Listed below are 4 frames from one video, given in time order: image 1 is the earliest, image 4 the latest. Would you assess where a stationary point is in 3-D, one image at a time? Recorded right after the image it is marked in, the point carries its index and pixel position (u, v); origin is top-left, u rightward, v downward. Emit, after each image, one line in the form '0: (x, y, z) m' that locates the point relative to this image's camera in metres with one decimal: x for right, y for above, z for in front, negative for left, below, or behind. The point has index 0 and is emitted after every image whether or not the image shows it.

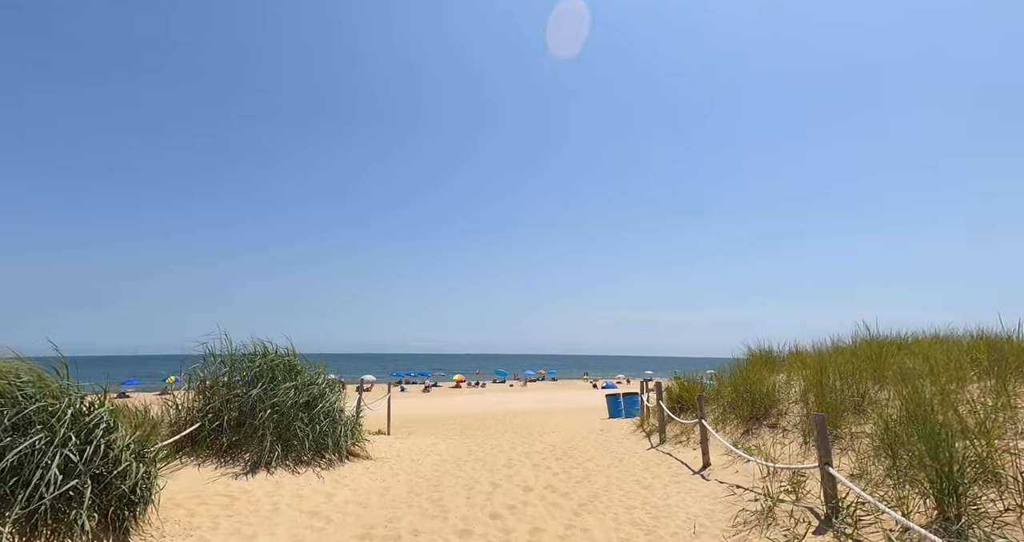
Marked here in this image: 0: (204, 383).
0: (-4.4, -1.6, +7.0) m
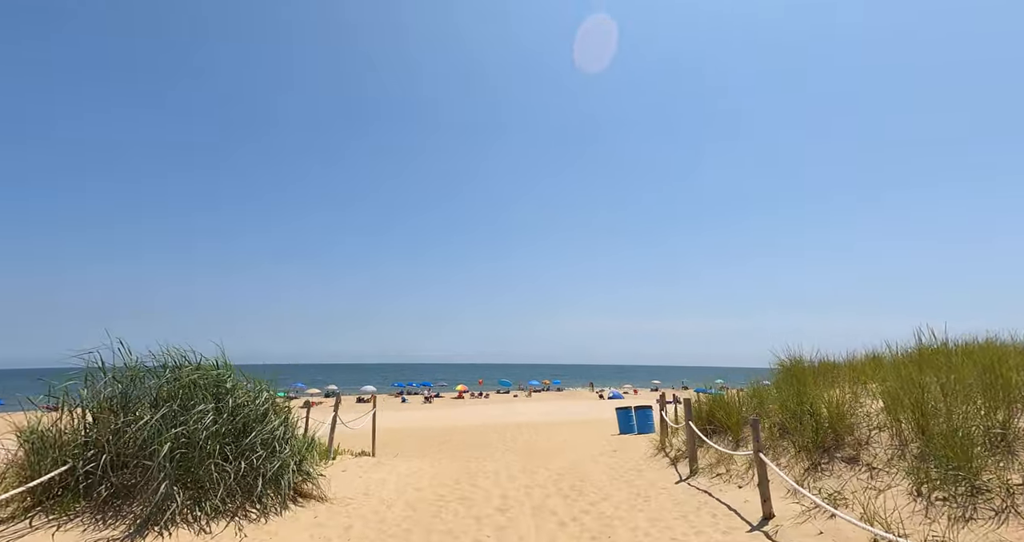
0: (-4.4, -1.4, +5.2) m
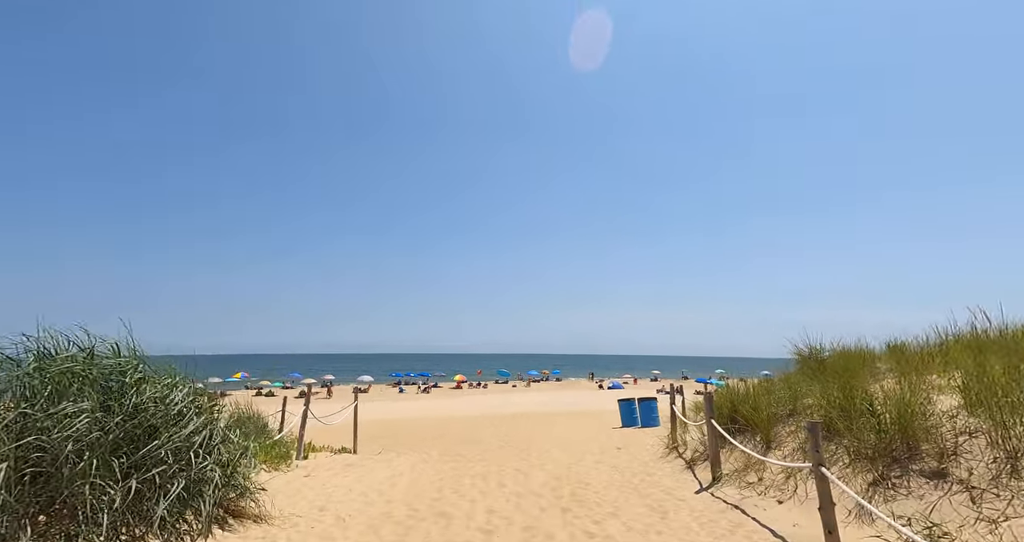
0: (-4.6, -1.0, +3.8) m
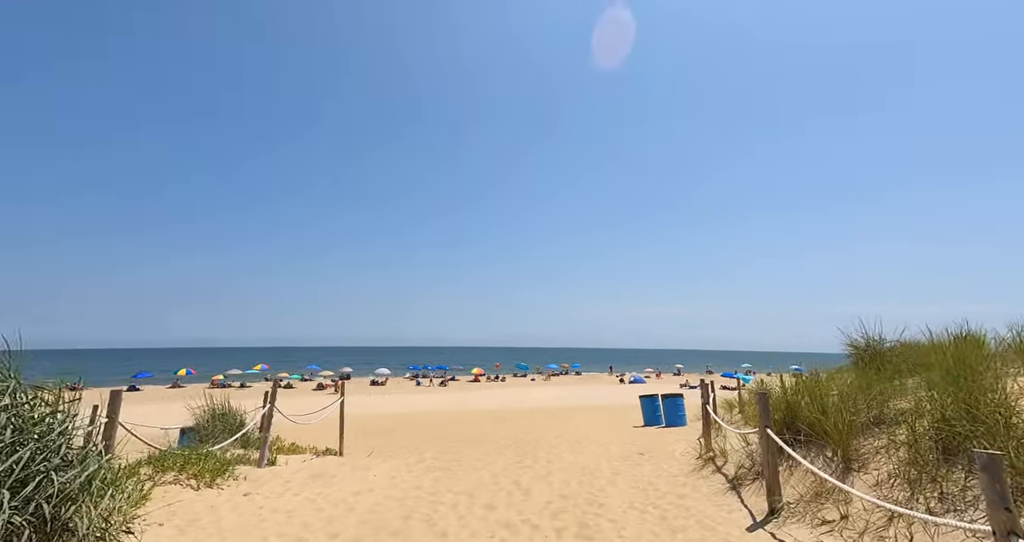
0: (-4.9, -0.7, +2.3) m
